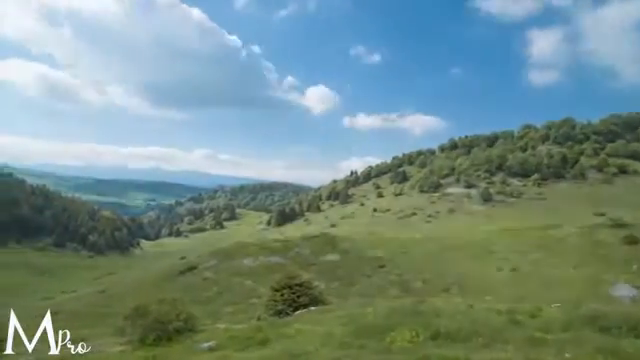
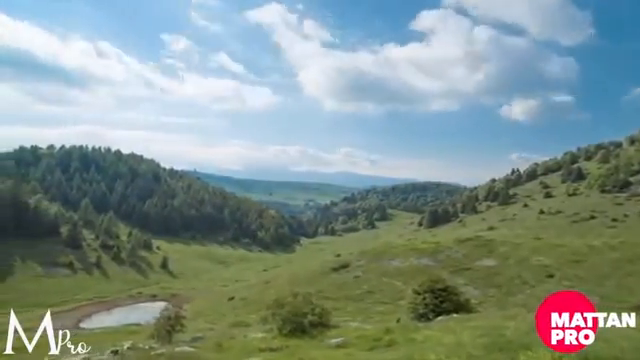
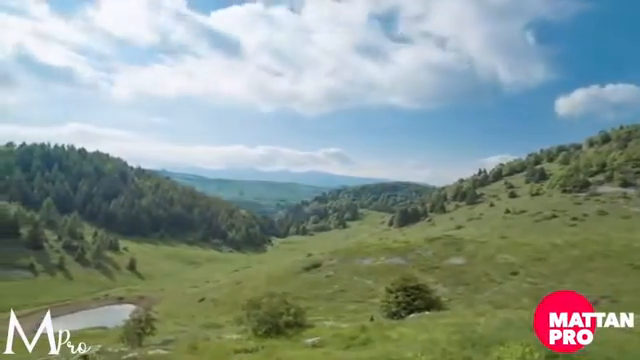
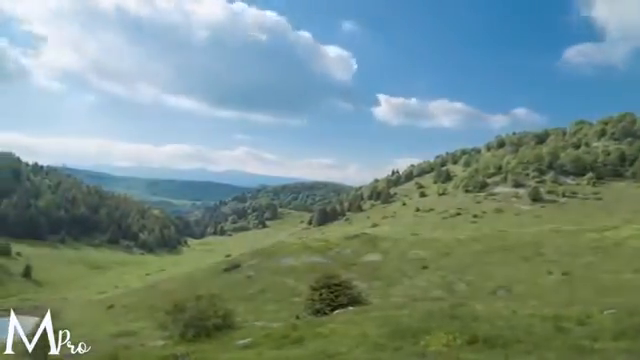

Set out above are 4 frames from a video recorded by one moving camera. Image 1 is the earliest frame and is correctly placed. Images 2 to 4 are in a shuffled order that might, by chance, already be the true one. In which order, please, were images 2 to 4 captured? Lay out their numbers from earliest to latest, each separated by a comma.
4, 3, 2
